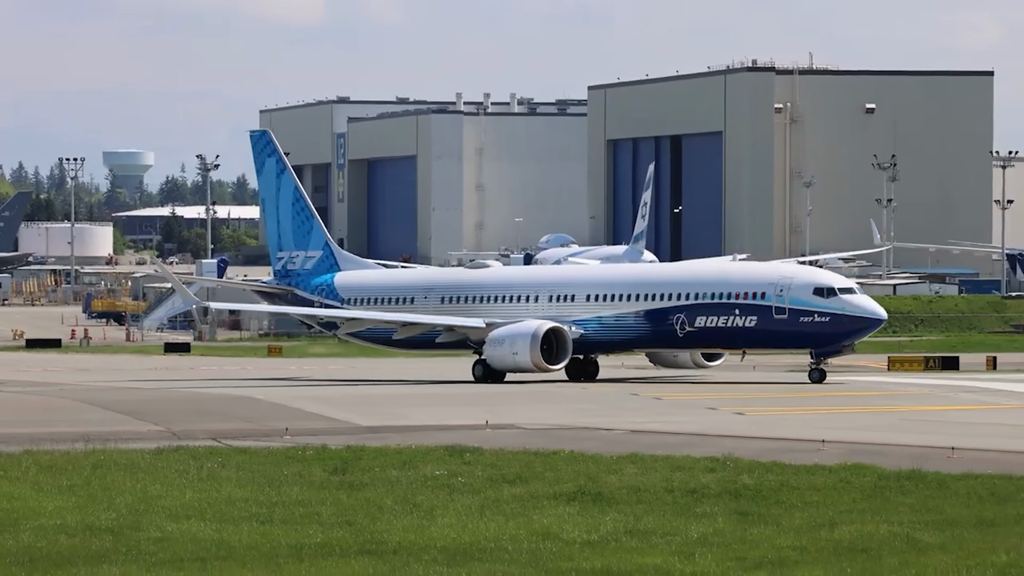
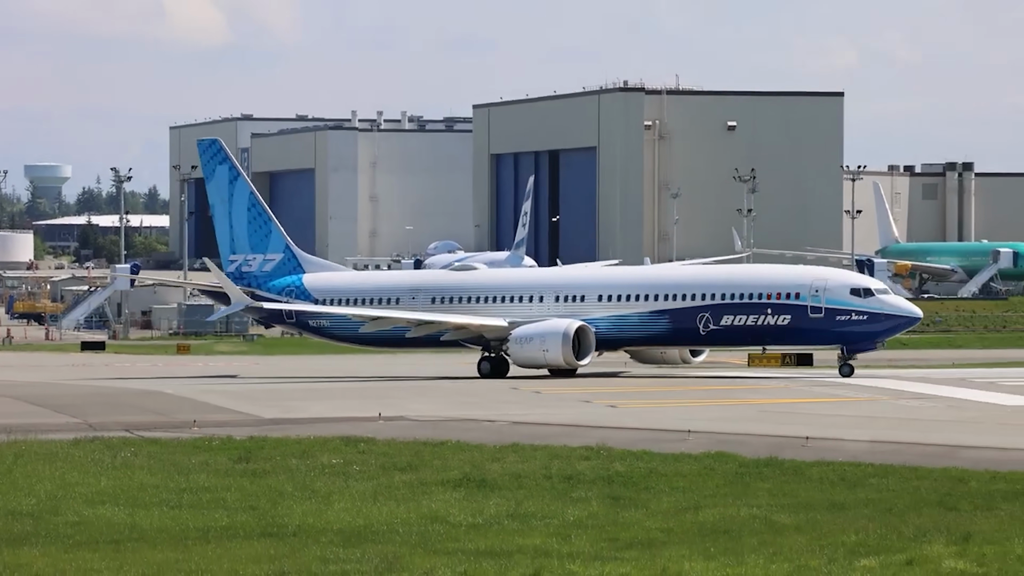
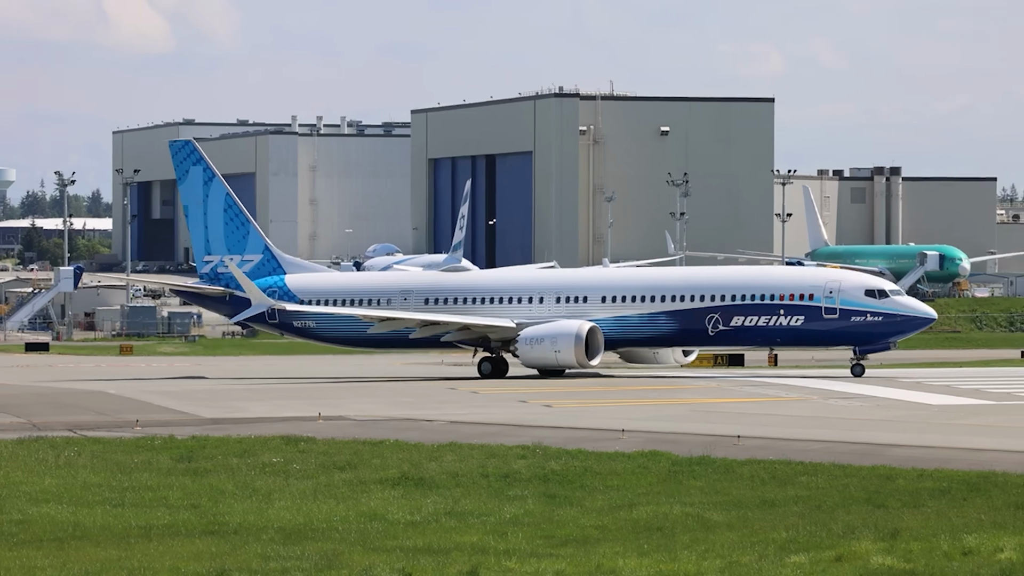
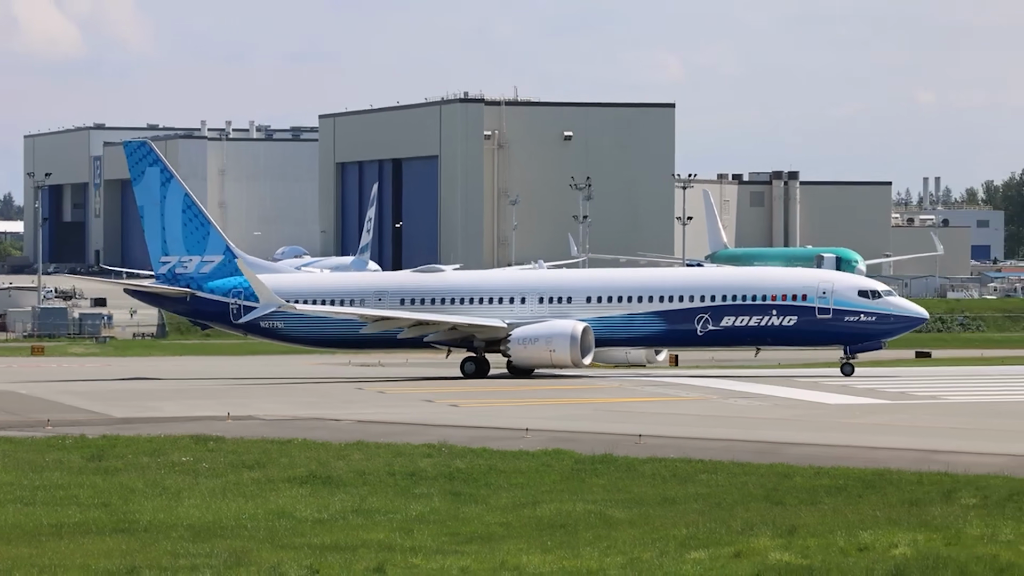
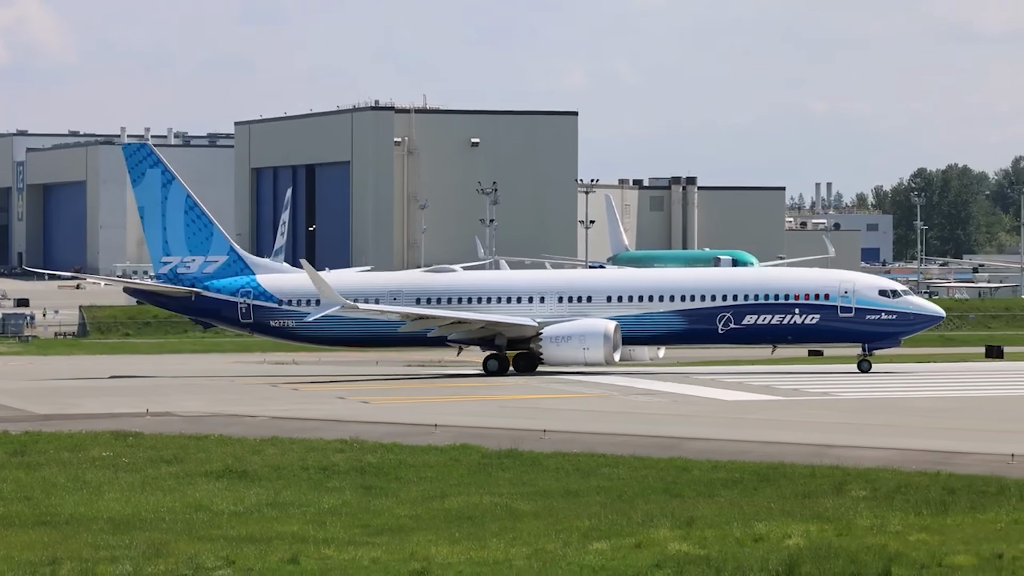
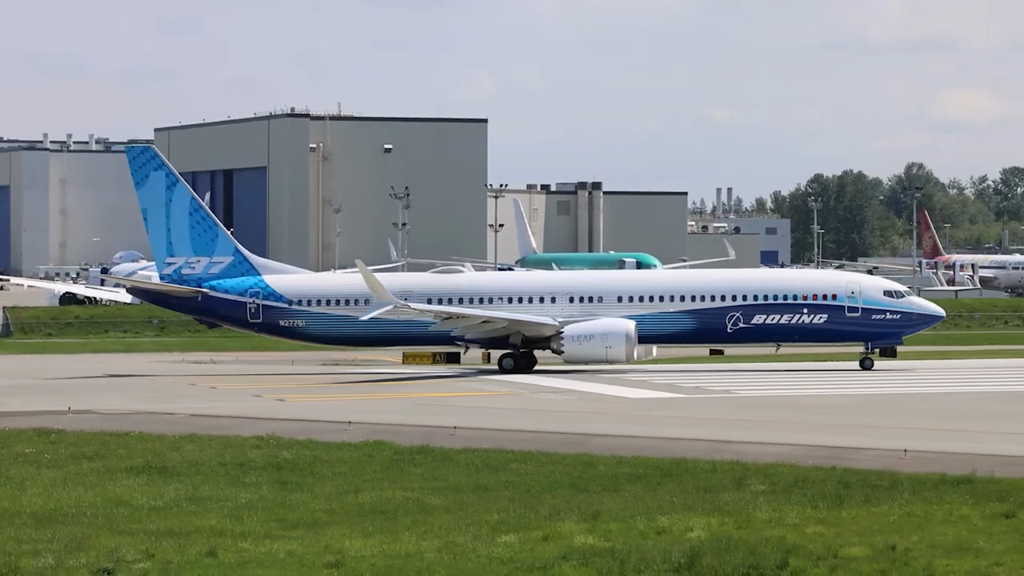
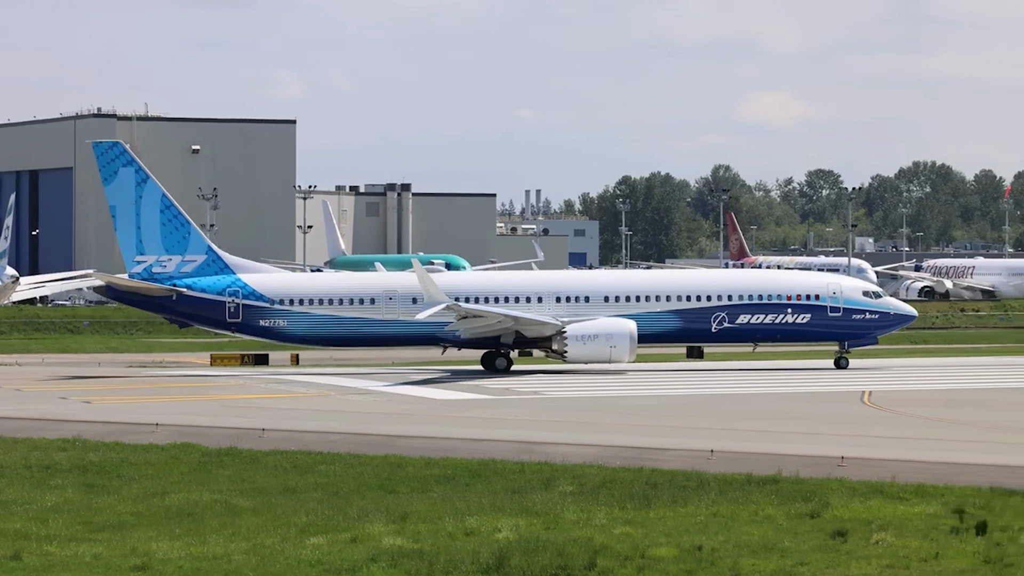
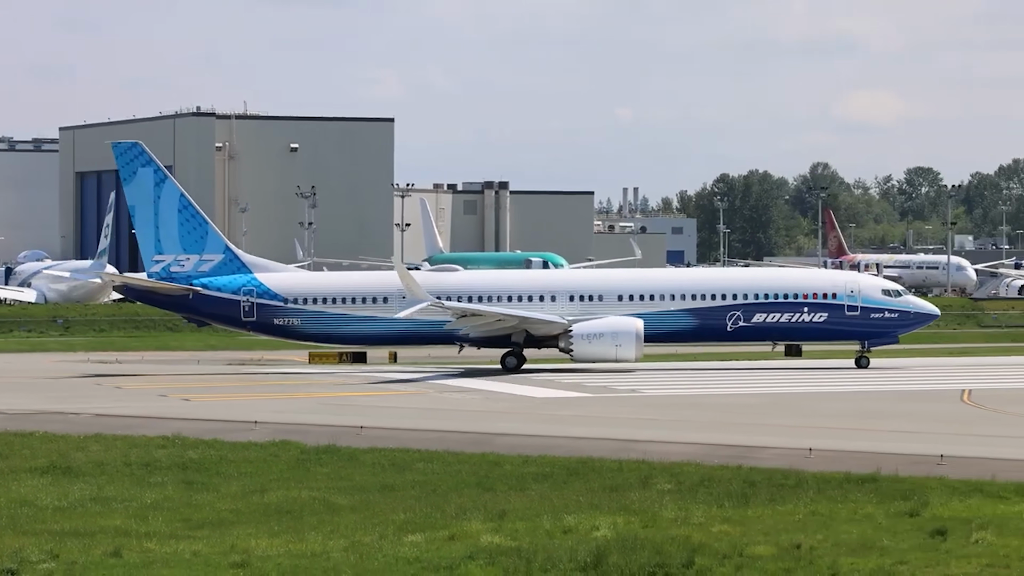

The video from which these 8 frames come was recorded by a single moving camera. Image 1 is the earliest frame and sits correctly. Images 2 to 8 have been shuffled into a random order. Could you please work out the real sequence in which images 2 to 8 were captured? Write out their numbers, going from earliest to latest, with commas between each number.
2, 3, 4, 5, 6, 8, 7
